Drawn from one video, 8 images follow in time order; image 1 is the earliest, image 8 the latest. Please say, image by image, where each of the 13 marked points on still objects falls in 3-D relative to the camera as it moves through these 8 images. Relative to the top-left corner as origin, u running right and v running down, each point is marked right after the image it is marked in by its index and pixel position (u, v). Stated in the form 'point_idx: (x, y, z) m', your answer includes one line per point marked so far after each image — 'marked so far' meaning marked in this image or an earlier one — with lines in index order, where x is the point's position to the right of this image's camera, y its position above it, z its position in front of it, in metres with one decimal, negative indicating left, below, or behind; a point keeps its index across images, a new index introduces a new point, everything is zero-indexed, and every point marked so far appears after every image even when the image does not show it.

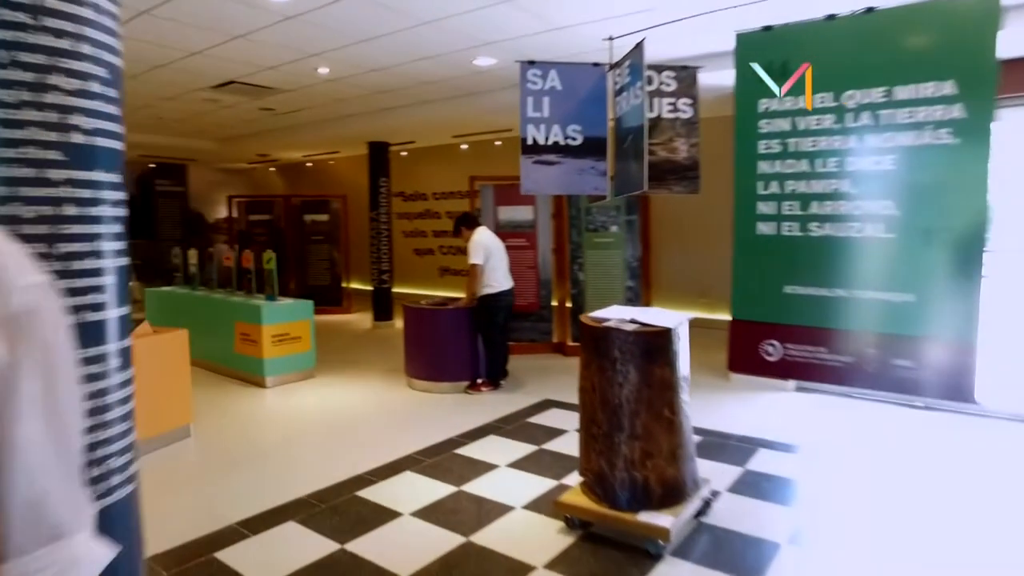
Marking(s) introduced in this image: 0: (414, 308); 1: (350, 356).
0: (-0.9, -0.2, +6.1) m
1: (-2.0, -0.8, +7.9) m
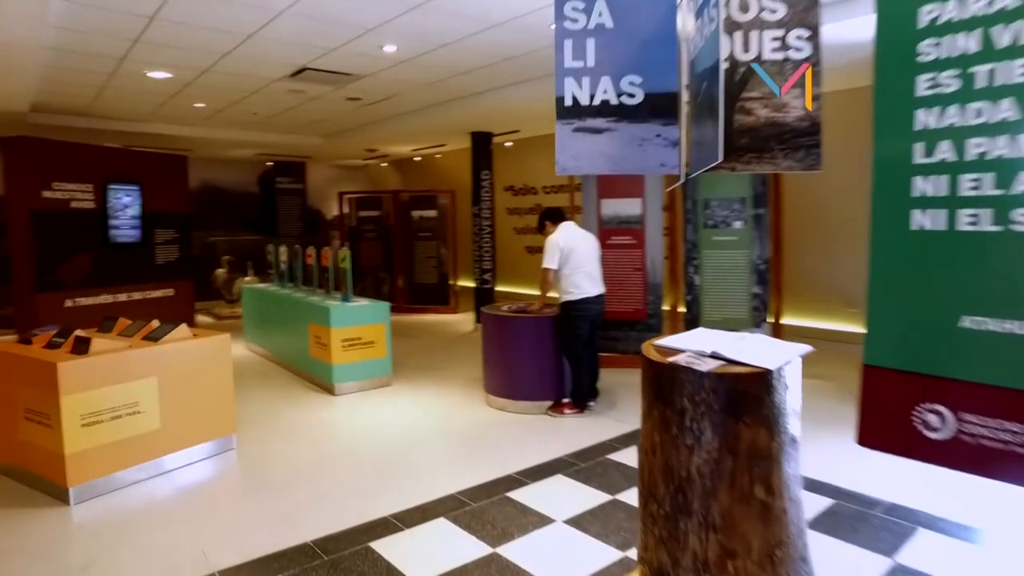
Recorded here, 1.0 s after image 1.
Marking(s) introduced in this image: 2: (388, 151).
0: (-0.1, -0.2, +5.4) m
1: (-0.8, -0.8, +7.4) m
2: (-2.2, +2.4, +11.5) m
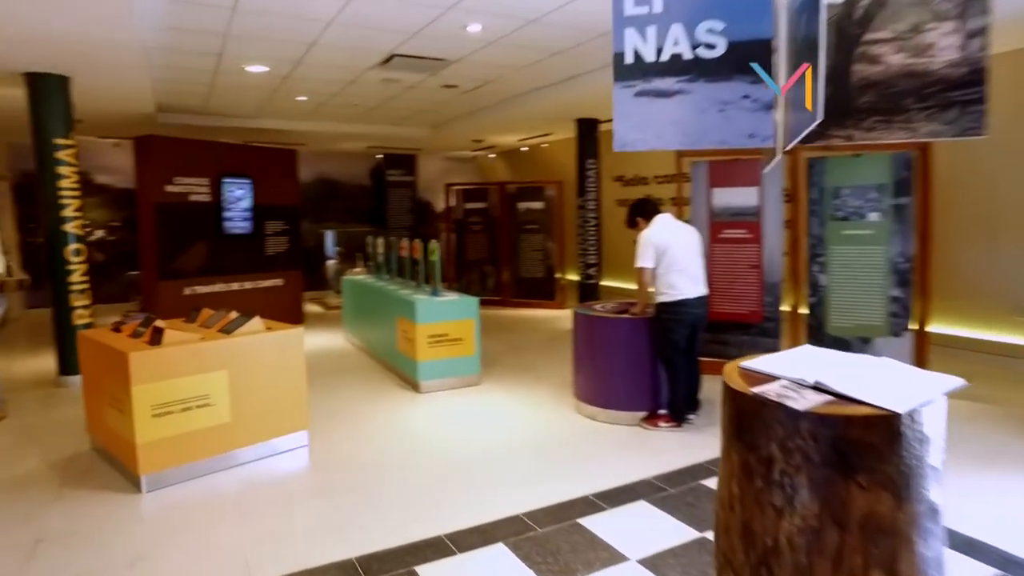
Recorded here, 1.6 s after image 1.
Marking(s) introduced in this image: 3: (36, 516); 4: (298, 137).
0: (+0.6, -0.2, +4.9) m
1: (+0.2, -0.8, +7.0) m
2: (-0.3, +2.6, +11.3) m
3: (-2.5, -1.2, +3.4) m
4: (-3.5, +2.5, +10.5) m
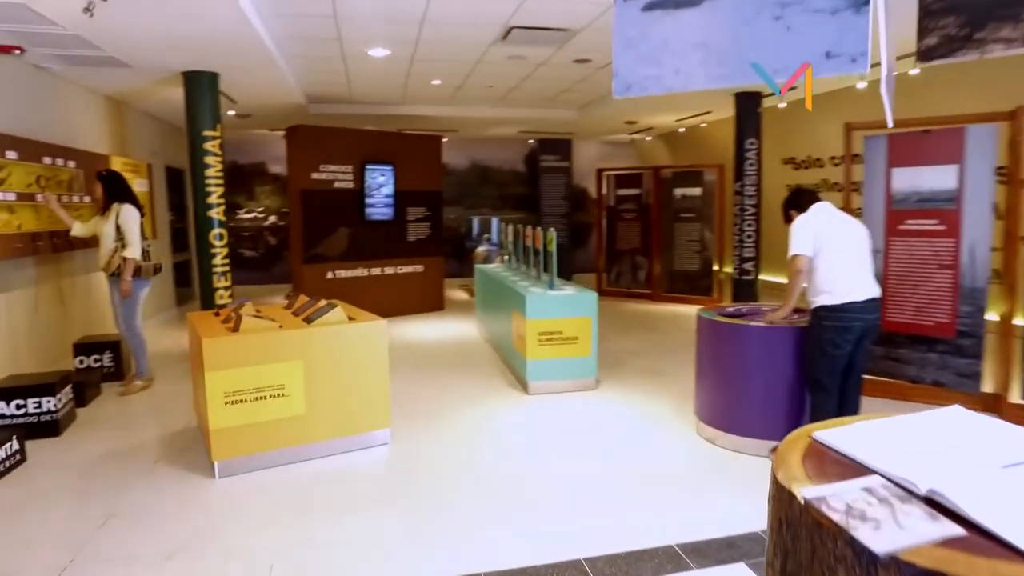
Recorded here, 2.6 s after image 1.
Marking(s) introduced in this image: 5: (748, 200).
0: (+1.3, -0.2, +4.1) m
1: (+1.5, -0.7, +6.3) m
2: (+2.2, +2.7, +10.5) m
3: (-2.1, -1.1, +3.5) m
4: (-1.0, +2.7, +10.6) m
5: (+2.8, +1.1, +7.7) m
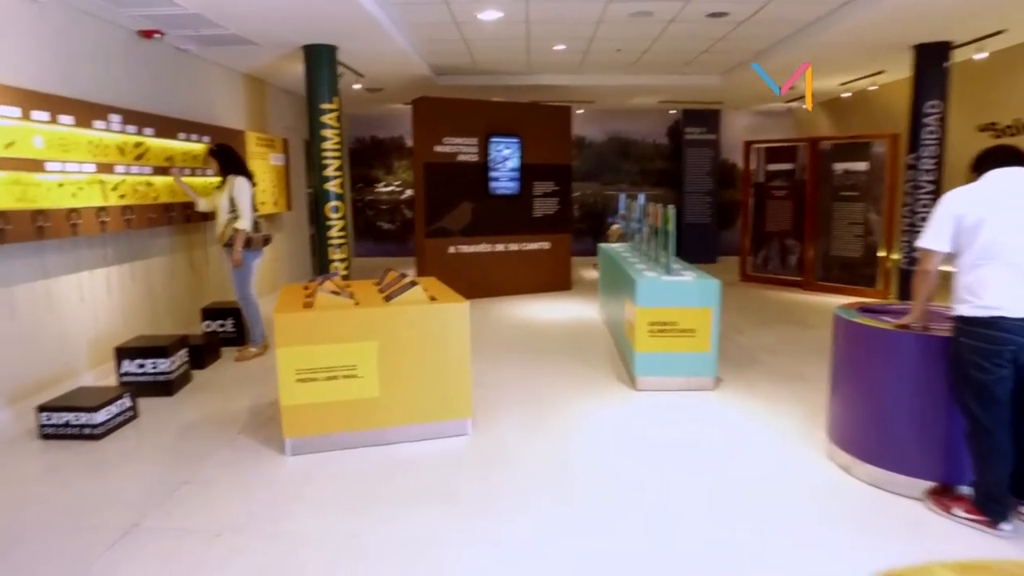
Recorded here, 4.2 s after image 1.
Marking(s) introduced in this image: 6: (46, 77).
0: (+1.8, -0.2, +3.4) m
1: (+2.5, -0.6, +5.4) m
2: (+4.2, +2.9, +9.2) m
3: (-1.7, -0.9, +3.6) m
4: (+1.1, +3.0, +10.0) m
5: (+4.1, +1.1, +6.5) m
6: (-3.2, +1.4, +4.4) m
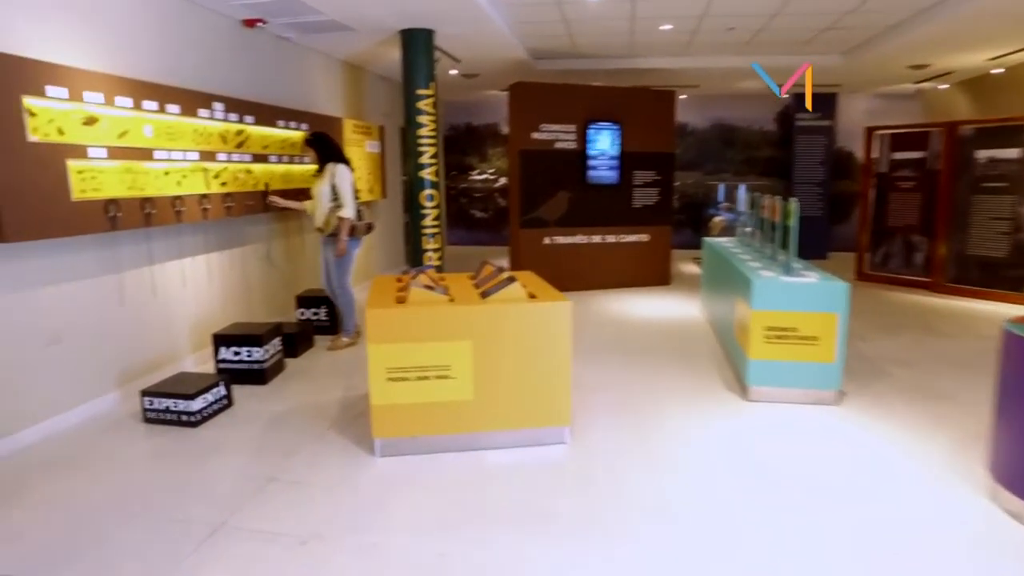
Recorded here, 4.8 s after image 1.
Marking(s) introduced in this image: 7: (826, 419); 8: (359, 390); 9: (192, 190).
0: (+2.3, -0.2, +2.8) m
1: (+3.2, -0.7, +4.8) m
2: (+5.5, +2.8, +8.3) m
3: (-1.2, -0.9, +3.5) m
4: (+2.5, +3.1, +9.4) m
5: (+5.0, +1.1, +5.6) m
6: (-2.5, +1.5, +4.4) m
7: (+2.0, -0.8, +4.1) m
8: (-1.0, -0.7, +4.4) m
9: (-2.3, +0.7, +4.6) m
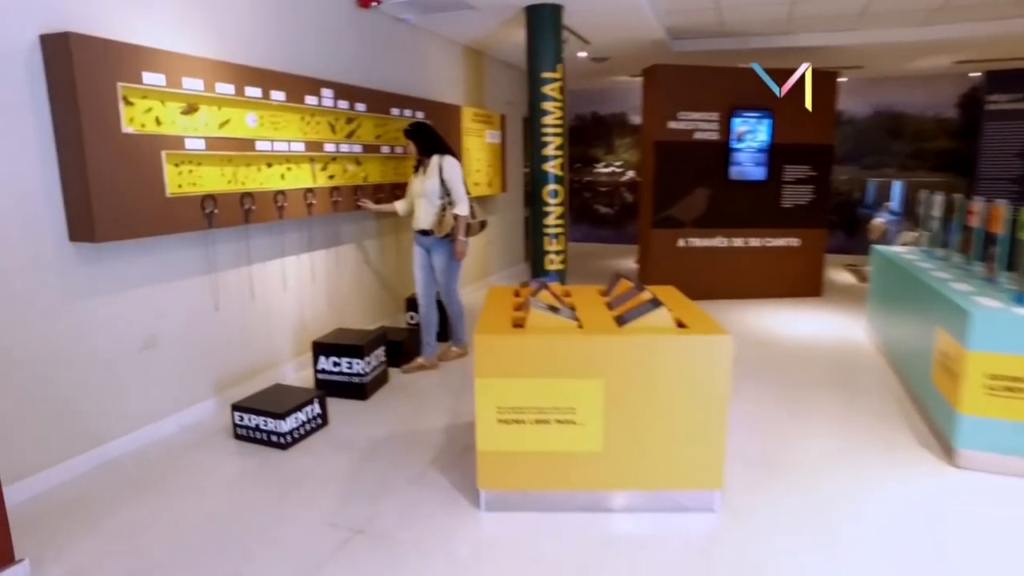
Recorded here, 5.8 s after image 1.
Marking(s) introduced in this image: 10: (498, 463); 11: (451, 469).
0: (+2.7, -0.4, +1.7) m
1: (+4.0, -0.9, +3.5) m
2: (+7.0, +2.6, +6.4) m
3: (-0.6, -1.0, +3.0) m
4: (+4.3, +2.9, +8.1) m
5: (+6.0, +0.8, +3.9) m
6: (-1.6, +1.5, +4.1) m
7: (+2.6, -1.0, +3.0) m
8: (-0.3, -0.8, +3.9) m
9: (-1.4, +0.7, +4.3) m
10: (-0.1, -0.7, +2.8) m
11: (-0.3, -0.9, +3.2) m
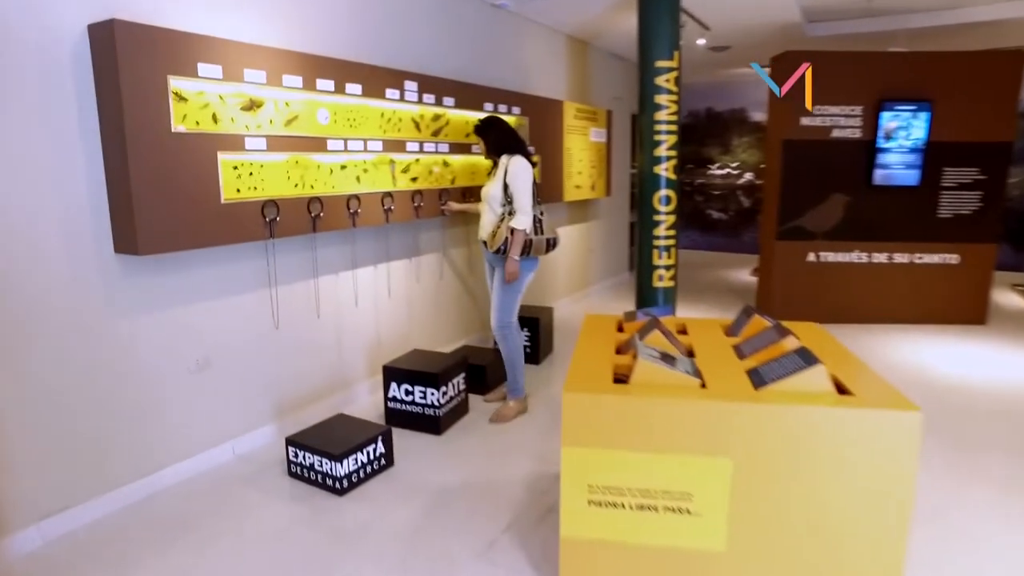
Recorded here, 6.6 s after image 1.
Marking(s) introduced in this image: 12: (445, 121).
0: (+2.8, -0.6, +0.7) m
1: (+4.3, -1.2, +2.2) m
2: (+7.9, +2.2, +4.7) m
3: (-0.3, -1.1, +2.4) m
4: (+5.5, +2.6, +6.8) m
5: (+6.4, +0.4, +2.3) m
6: (-1.0, +1.4, +3.7) m
7: (+2.9, -1.2, +2.0) m
8: (+0.2, -0.9, +3.2) m
9: (-0.8, +0.6, +3.8) m
10: (+0.2, -0.9, +2.1) m
11: (0.0, -1.0, +2.7) m
12: (-0.5, +1.1, +4.3) m
